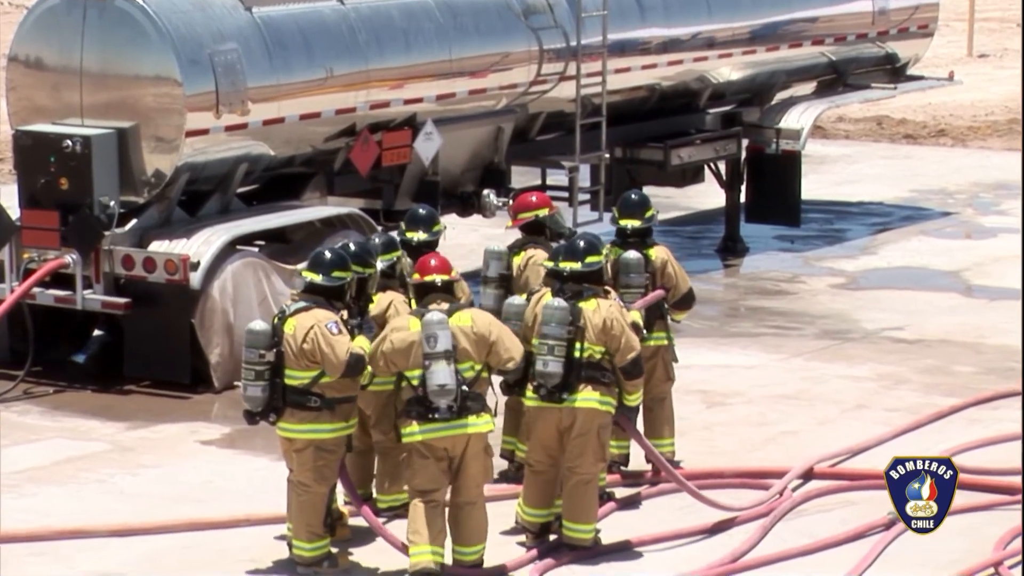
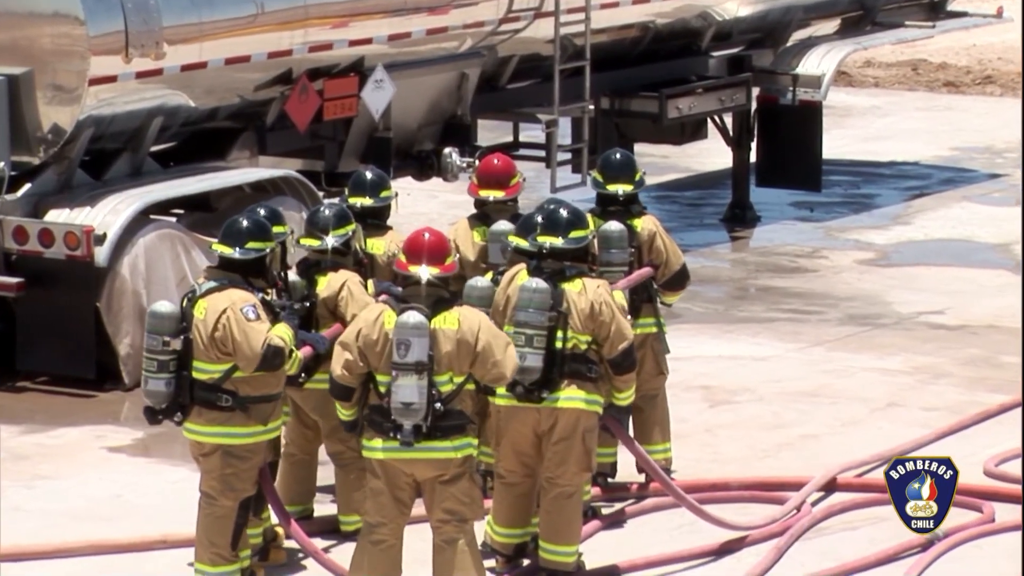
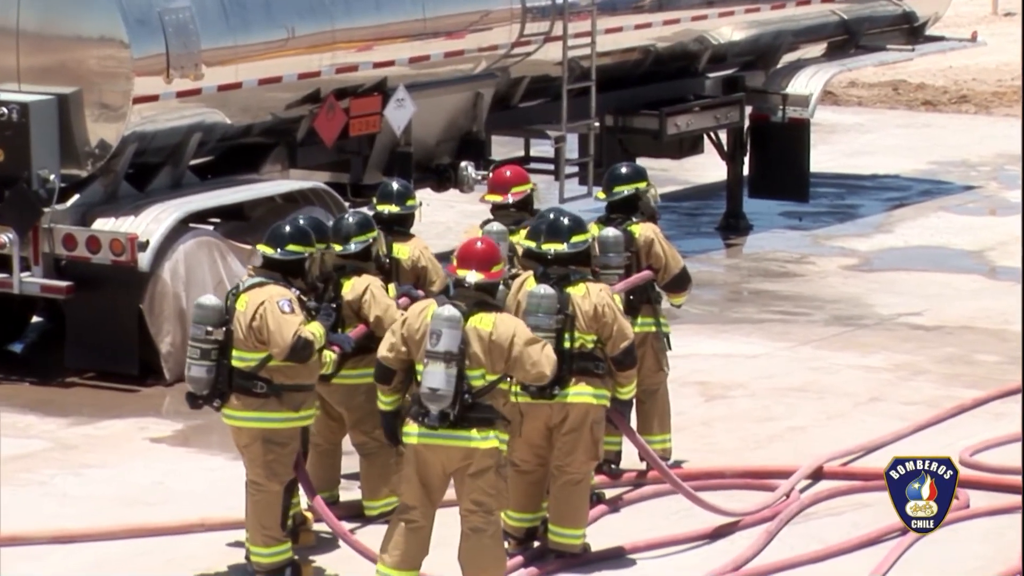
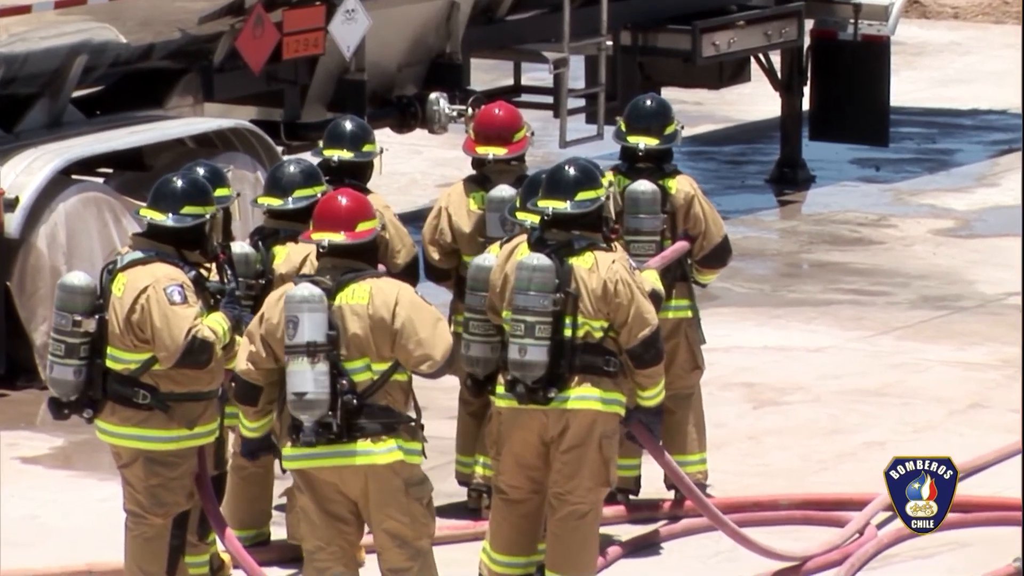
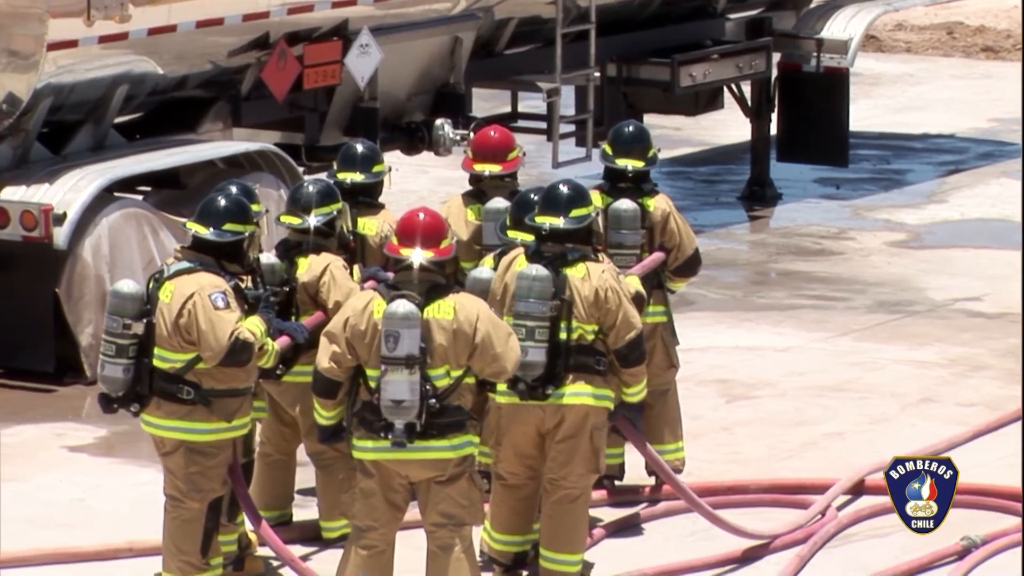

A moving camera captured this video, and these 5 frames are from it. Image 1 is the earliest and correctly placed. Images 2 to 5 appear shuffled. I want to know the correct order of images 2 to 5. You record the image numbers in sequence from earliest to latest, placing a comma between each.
3, 2, 5, 4
